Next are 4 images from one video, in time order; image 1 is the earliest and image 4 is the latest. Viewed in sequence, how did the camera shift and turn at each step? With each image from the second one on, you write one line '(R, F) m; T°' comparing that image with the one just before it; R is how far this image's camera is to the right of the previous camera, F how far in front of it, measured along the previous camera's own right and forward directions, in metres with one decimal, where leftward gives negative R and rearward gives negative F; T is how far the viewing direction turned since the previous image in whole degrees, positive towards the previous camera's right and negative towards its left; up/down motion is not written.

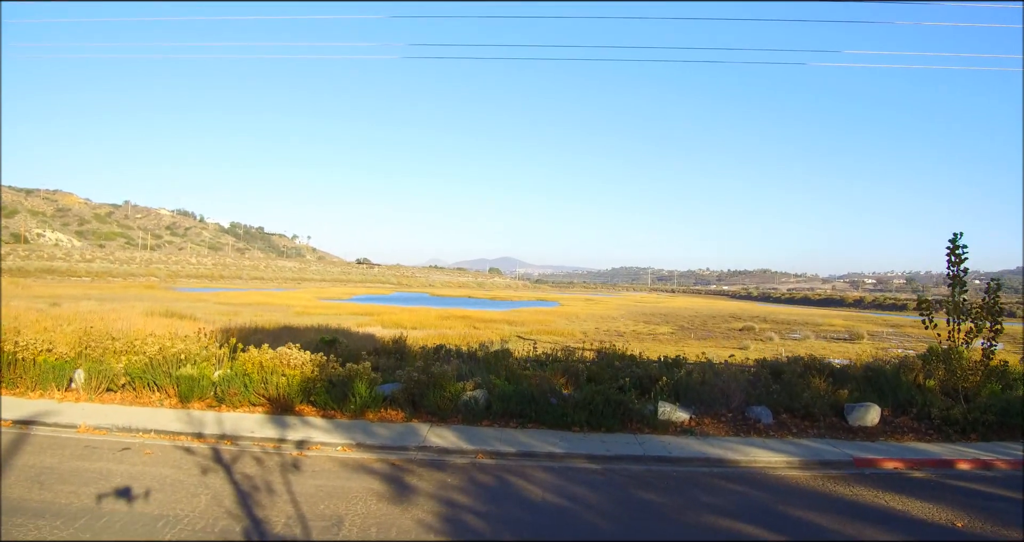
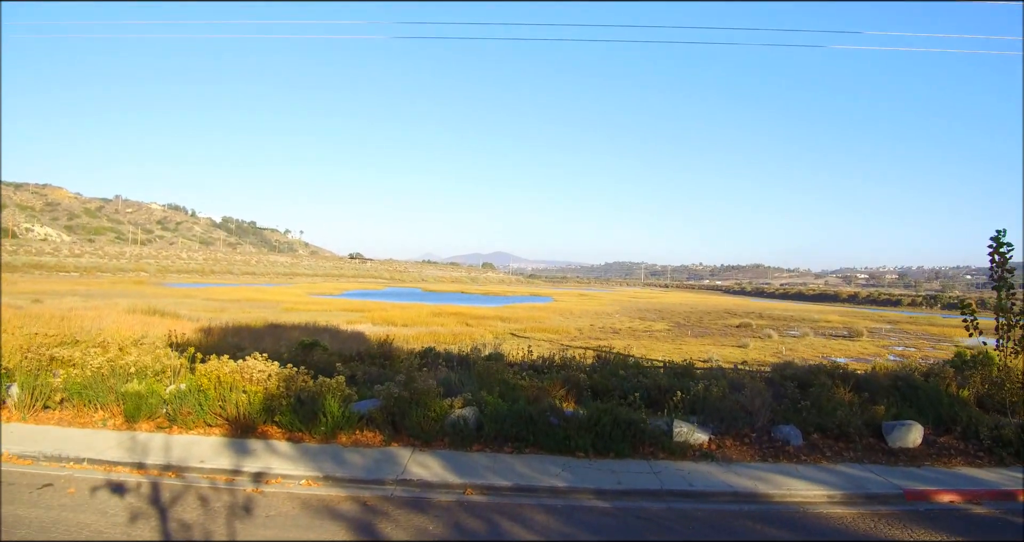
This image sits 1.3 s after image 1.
(0.0, +1.0) m; +1°
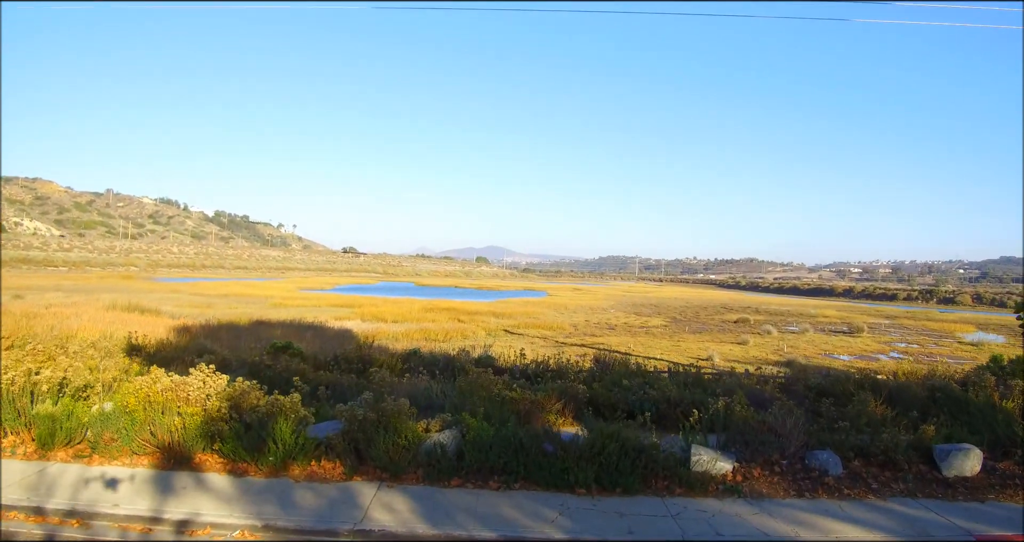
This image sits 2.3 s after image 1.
(+0.1, +1.1) m; +1°
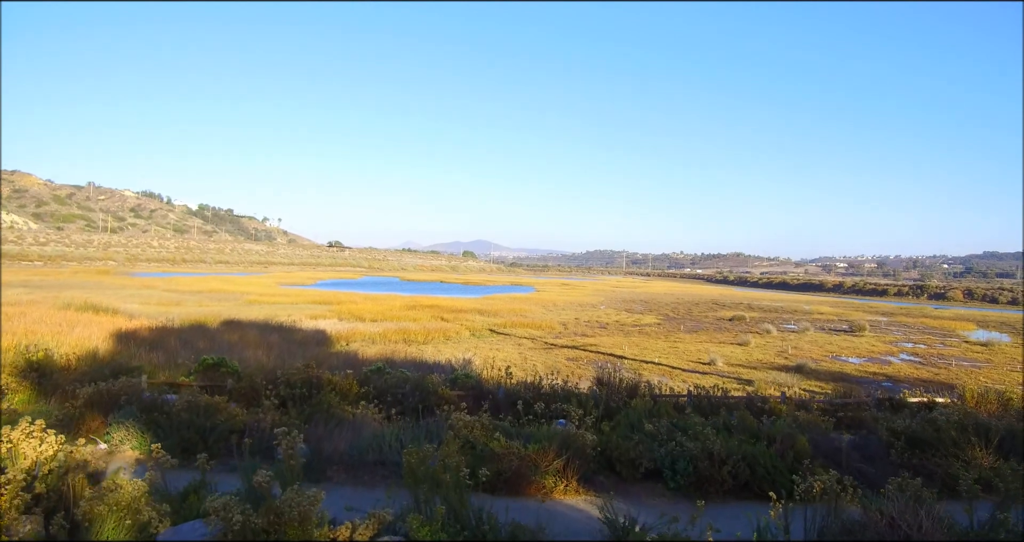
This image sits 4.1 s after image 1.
(+0.1, +2.2) m; +1°
